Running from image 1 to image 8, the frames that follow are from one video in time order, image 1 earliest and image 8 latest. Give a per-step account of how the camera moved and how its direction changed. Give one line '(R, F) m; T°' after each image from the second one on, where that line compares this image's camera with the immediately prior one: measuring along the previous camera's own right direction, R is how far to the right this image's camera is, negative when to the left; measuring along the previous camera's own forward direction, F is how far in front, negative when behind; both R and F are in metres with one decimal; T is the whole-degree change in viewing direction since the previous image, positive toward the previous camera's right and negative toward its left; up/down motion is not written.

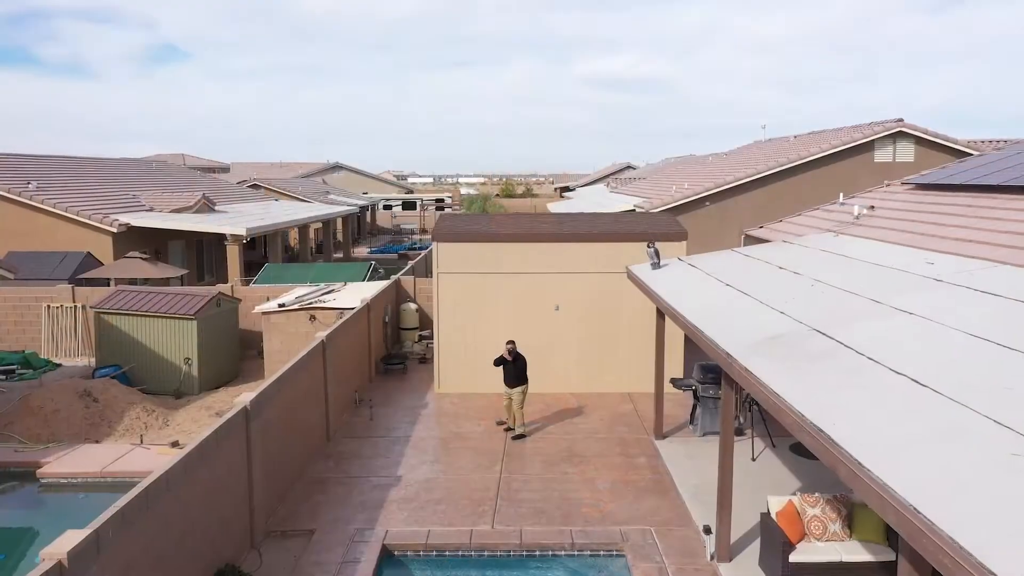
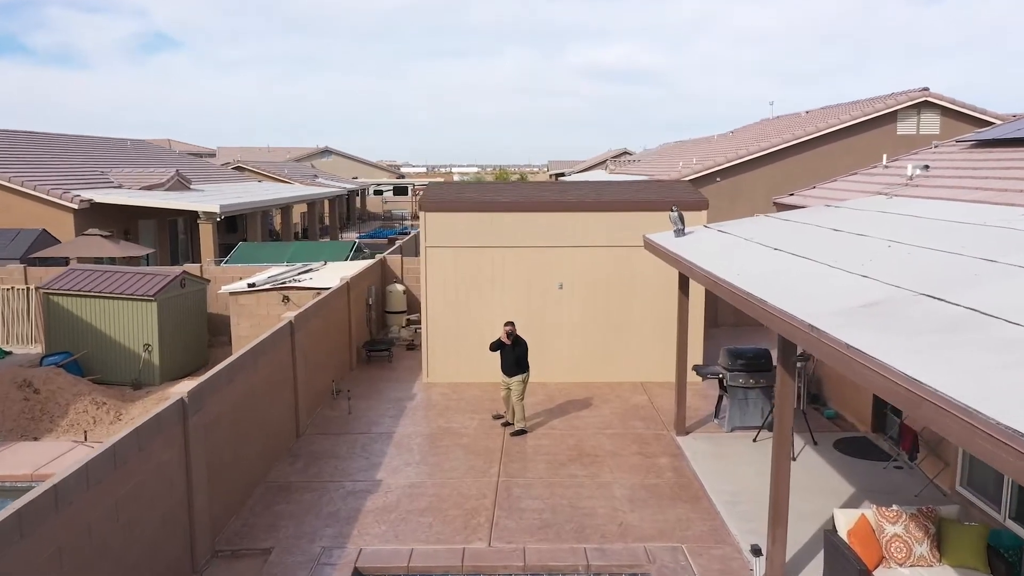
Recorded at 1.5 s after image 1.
(-0.1, +1.8) m; 0°
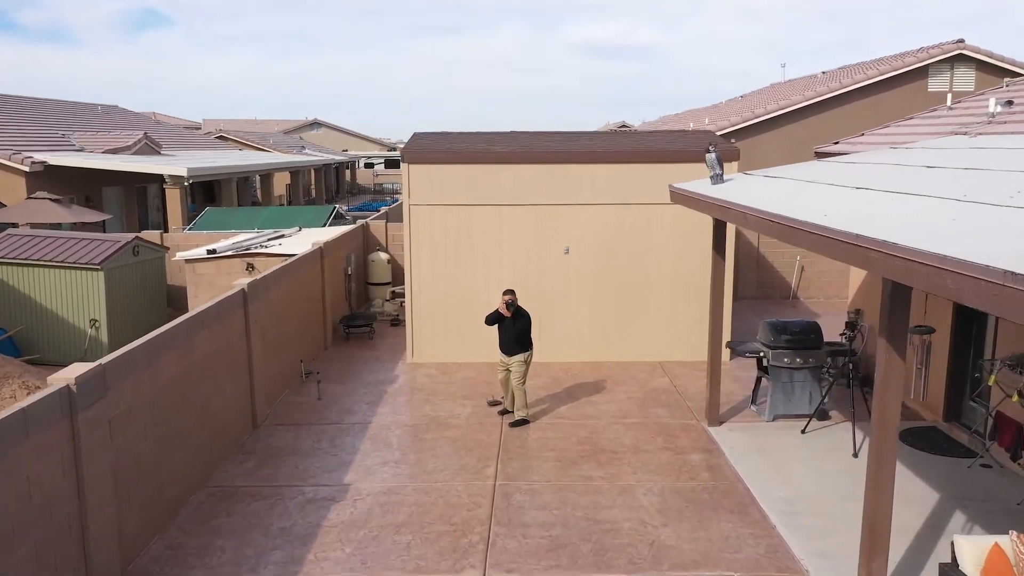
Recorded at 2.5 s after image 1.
(0.0, +1.9) m; 0°
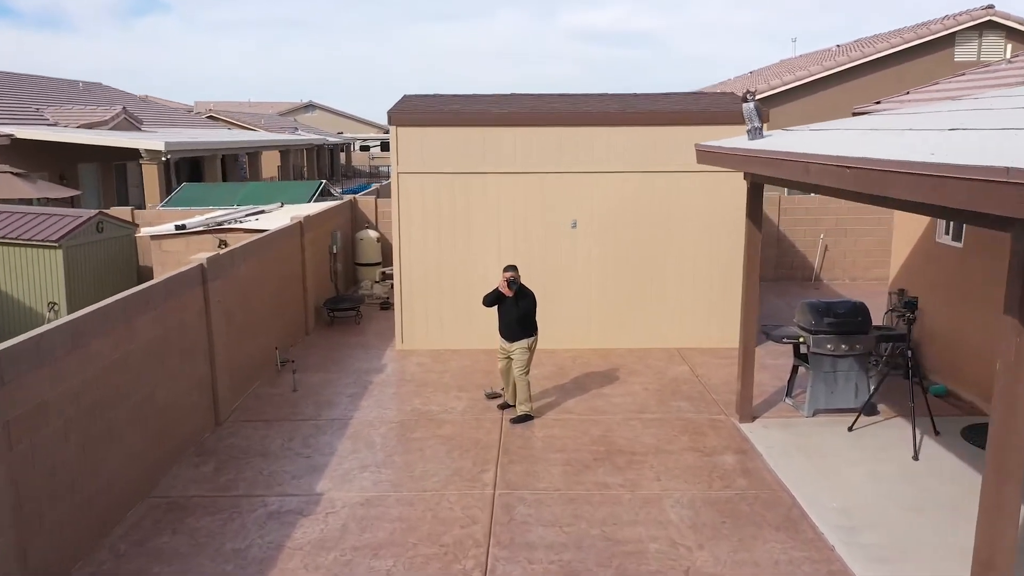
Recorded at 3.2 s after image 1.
(0.0, +1.3) m; 0°
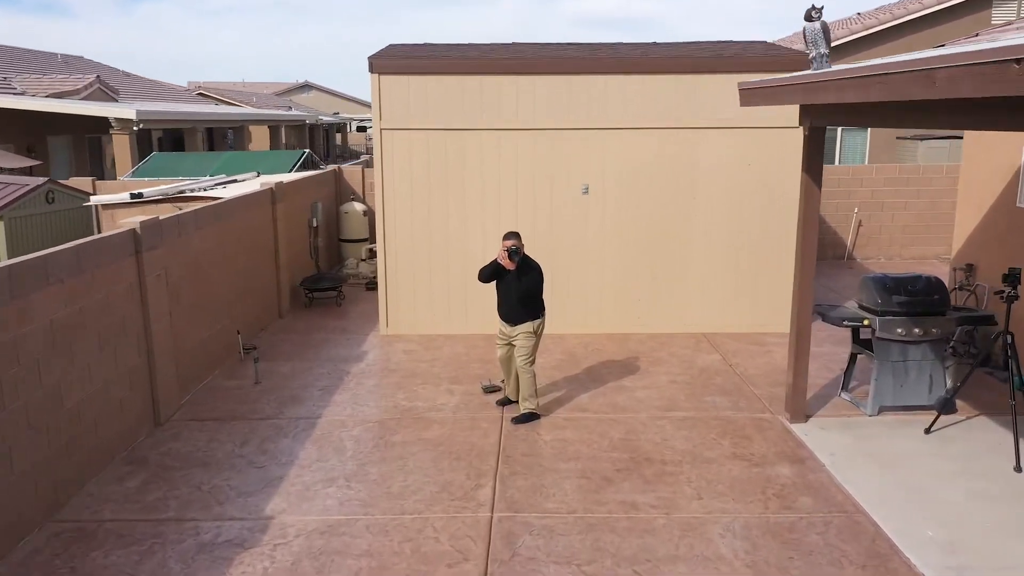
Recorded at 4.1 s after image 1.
(0.0, +1.5) m; 0°
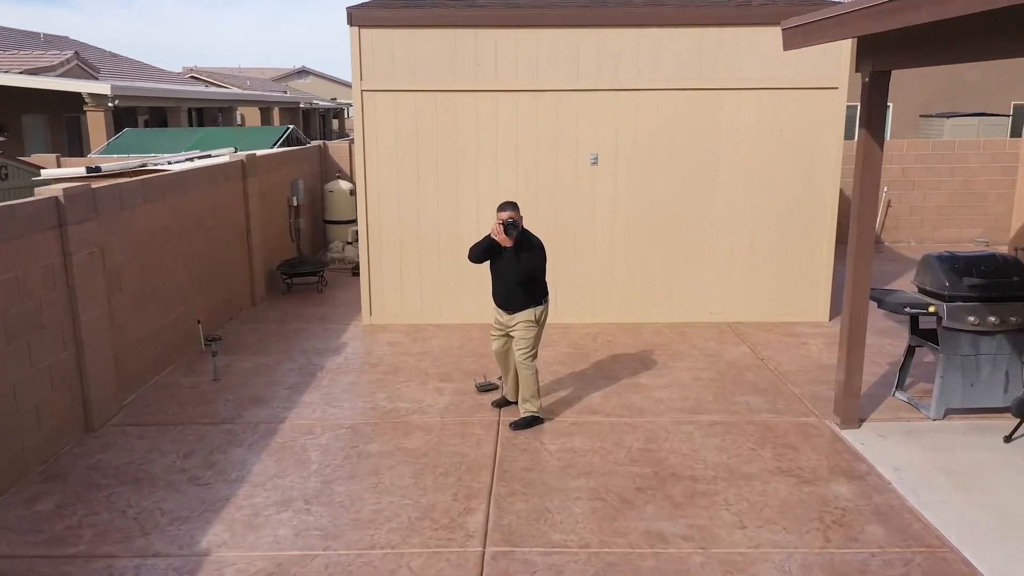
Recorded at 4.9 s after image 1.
(0.0, +1.1) m; 0°
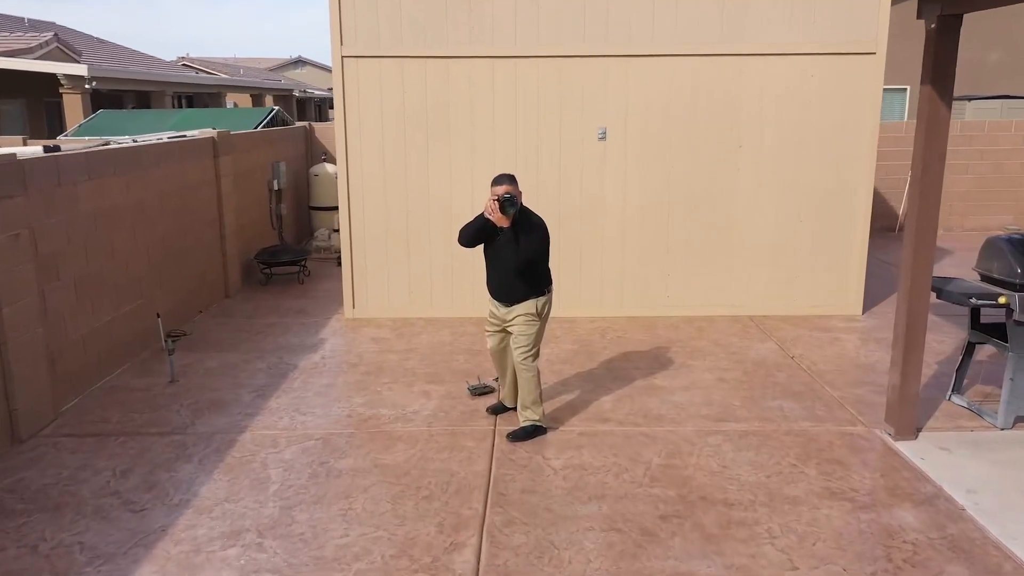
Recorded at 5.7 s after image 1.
(0.0, +0.8) m; 0°
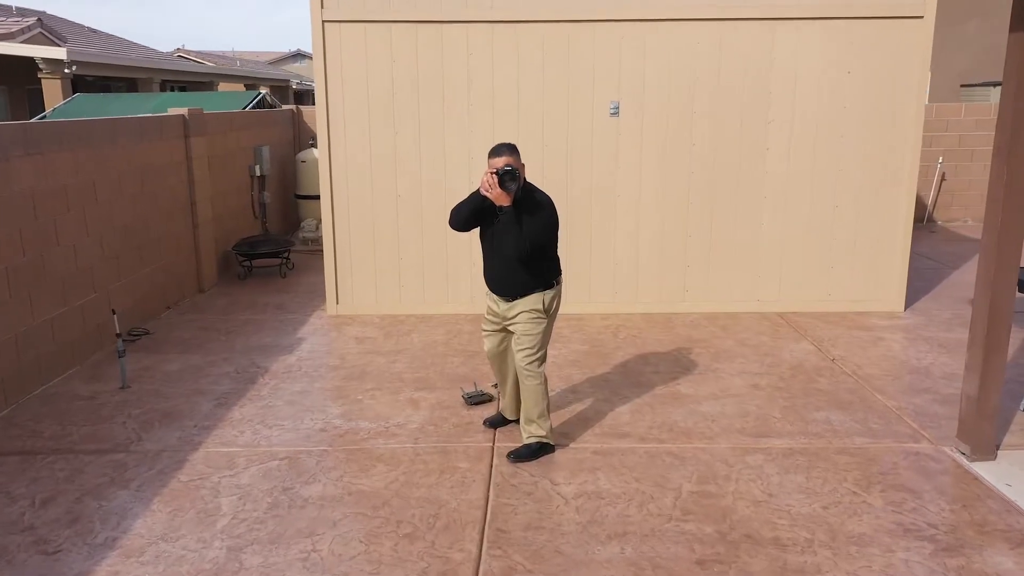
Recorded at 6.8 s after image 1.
(0.0, +0.8) m; 0°
